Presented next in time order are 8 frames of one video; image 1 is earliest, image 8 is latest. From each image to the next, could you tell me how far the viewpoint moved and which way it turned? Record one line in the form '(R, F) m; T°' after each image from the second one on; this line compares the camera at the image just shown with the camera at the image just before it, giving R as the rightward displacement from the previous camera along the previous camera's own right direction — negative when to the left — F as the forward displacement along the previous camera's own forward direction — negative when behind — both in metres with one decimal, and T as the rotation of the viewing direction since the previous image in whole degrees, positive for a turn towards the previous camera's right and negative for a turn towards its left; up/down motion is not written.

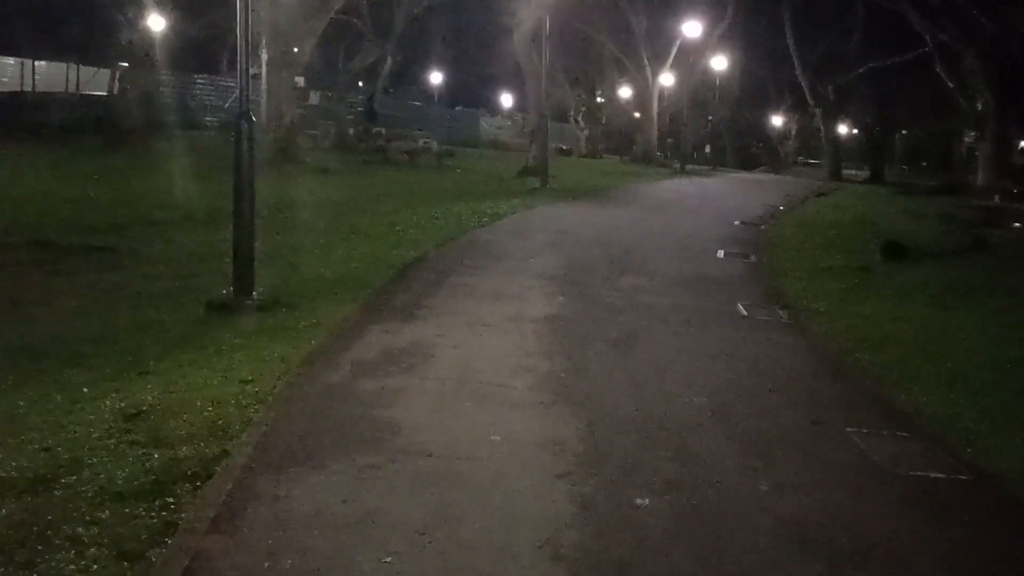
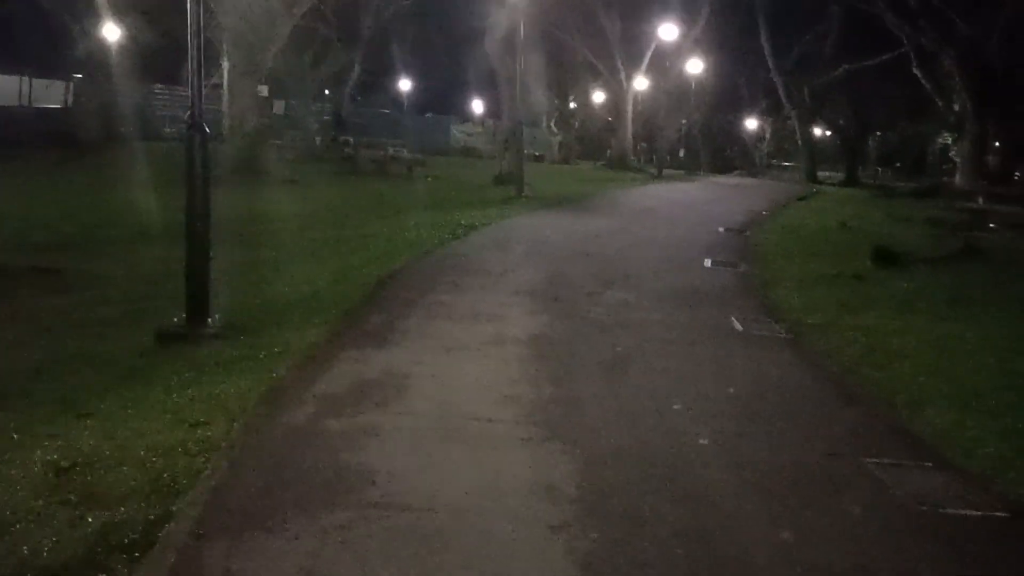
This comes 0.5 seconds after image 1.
(0.0, +0.8) m; +1°
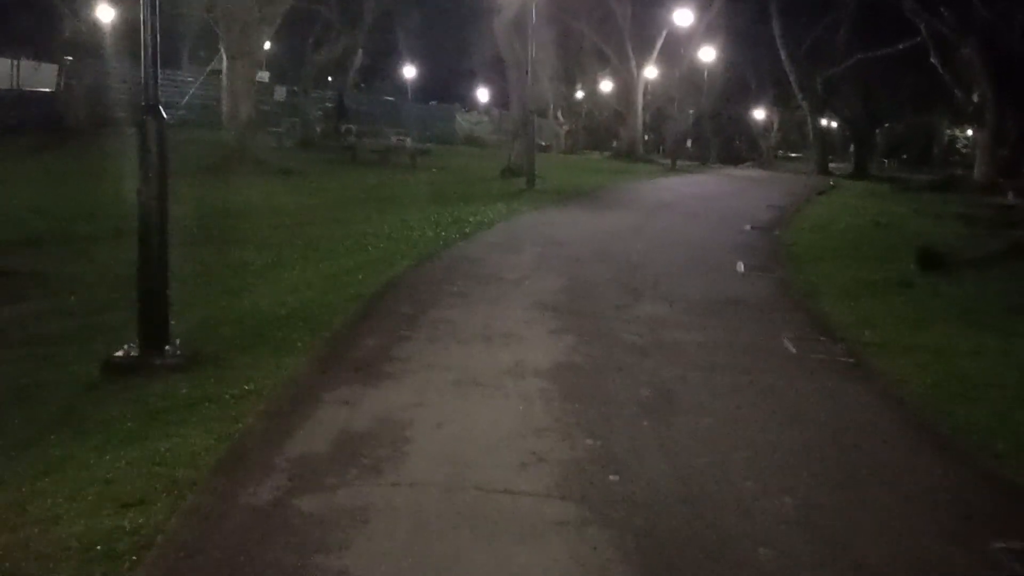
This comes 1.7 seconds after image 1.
(-0.1, +1.6) m; 0°
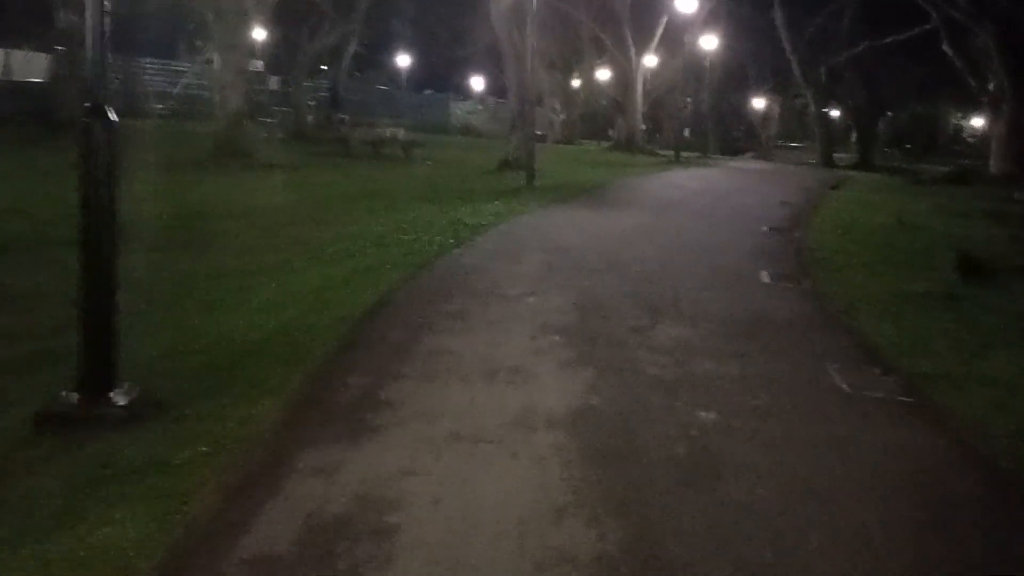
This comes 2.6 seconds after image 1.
(-0.1, +1.3) m; 0°
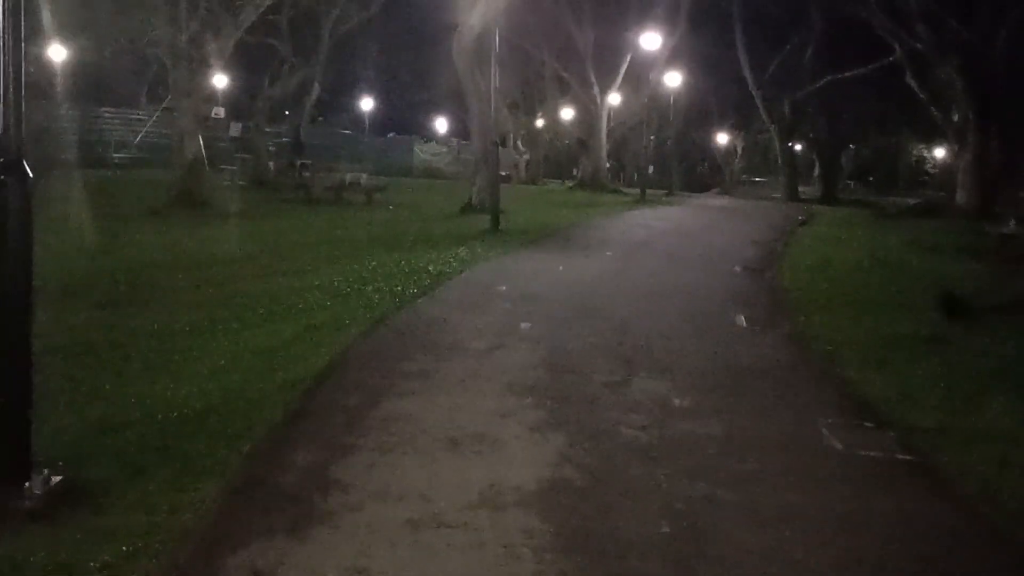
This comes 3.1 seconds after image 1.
(0.0, +0.6) m; +1°
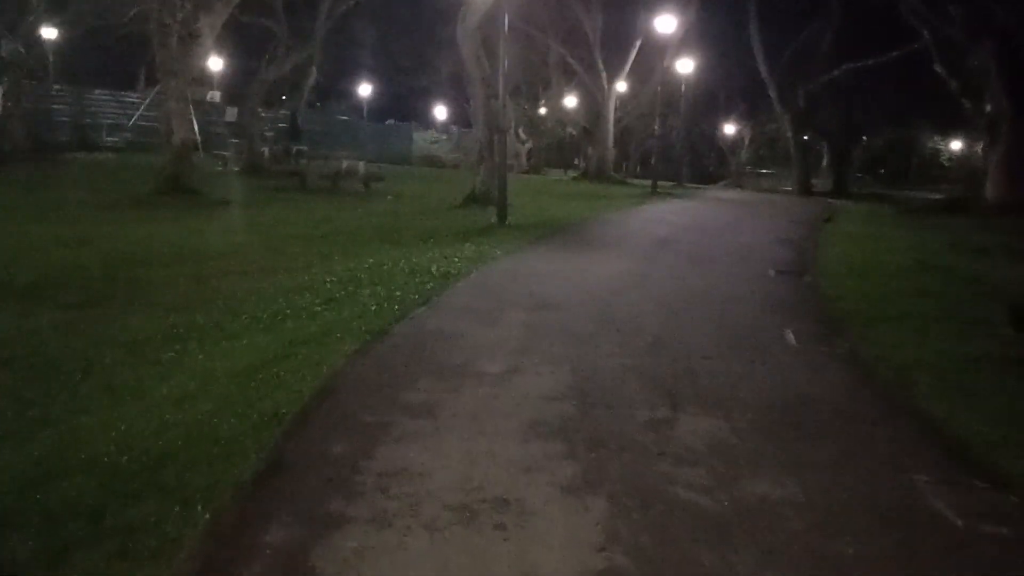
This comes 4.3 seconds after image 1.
(-0.1, +1.6) m; 0°
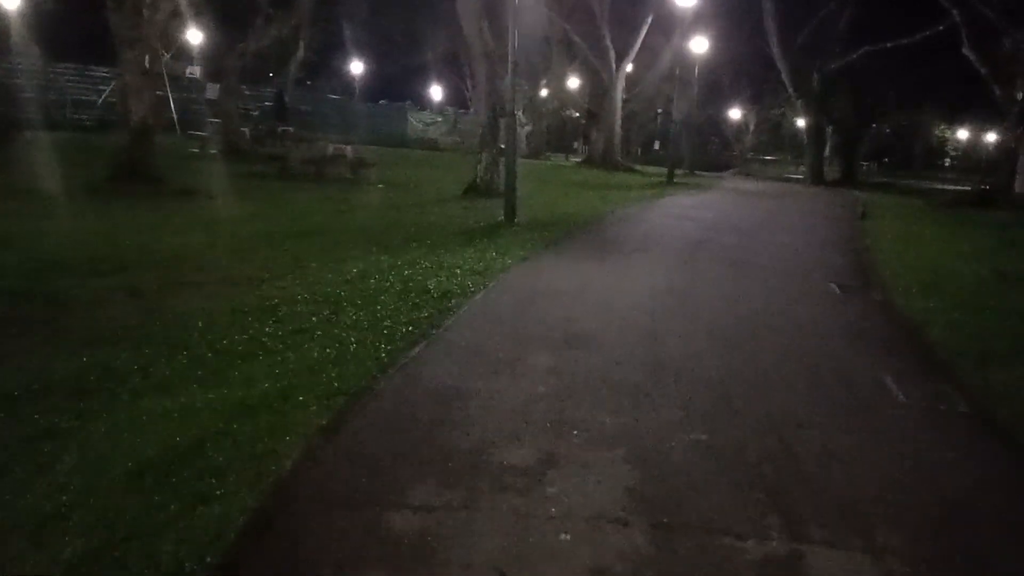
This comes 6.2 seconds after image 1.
(-0.2, +2.7) m; 0°
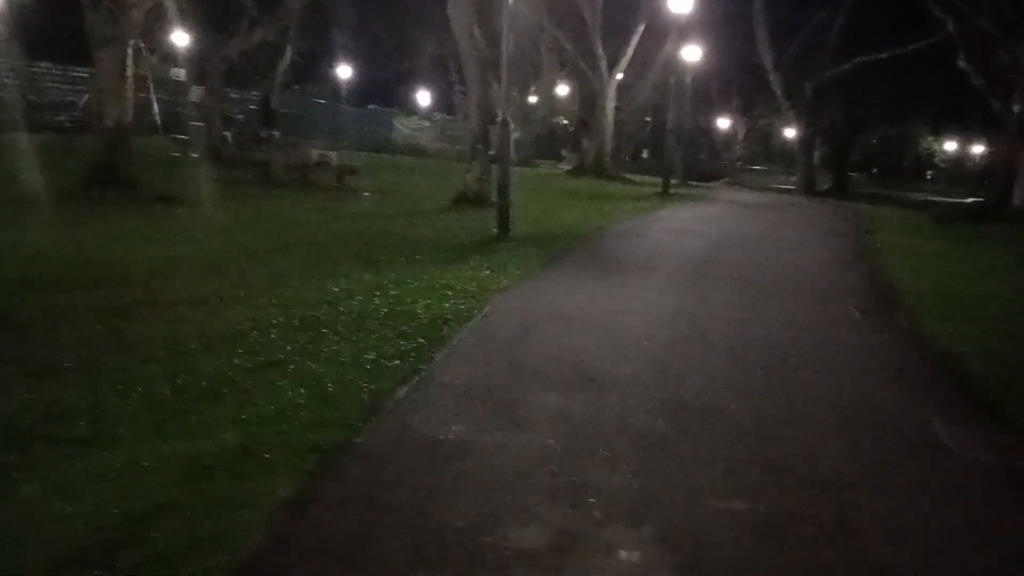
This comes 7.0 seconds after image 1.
(-0.1, +1.1) m; +1°
